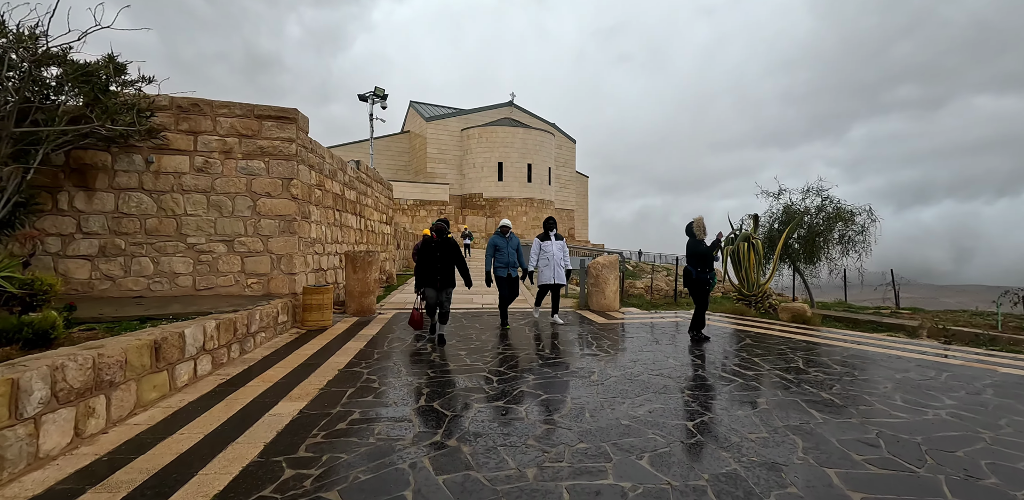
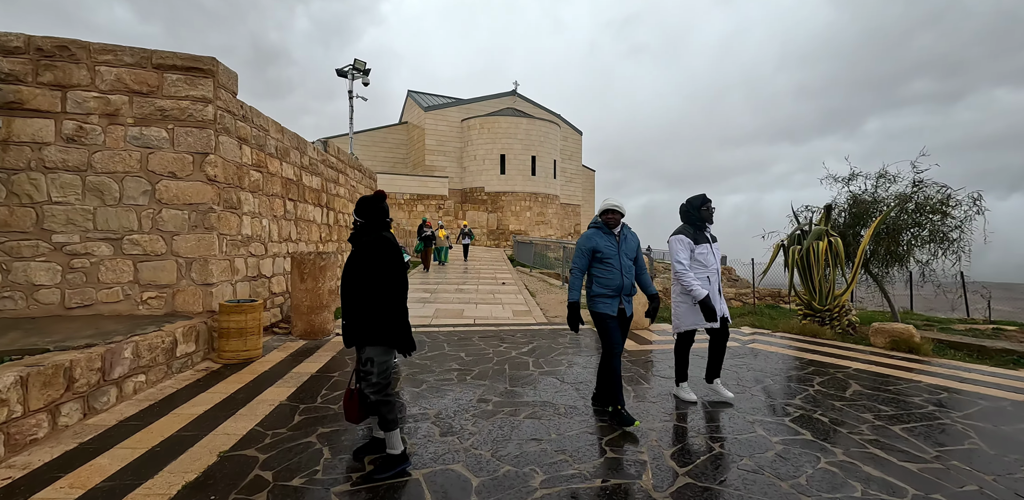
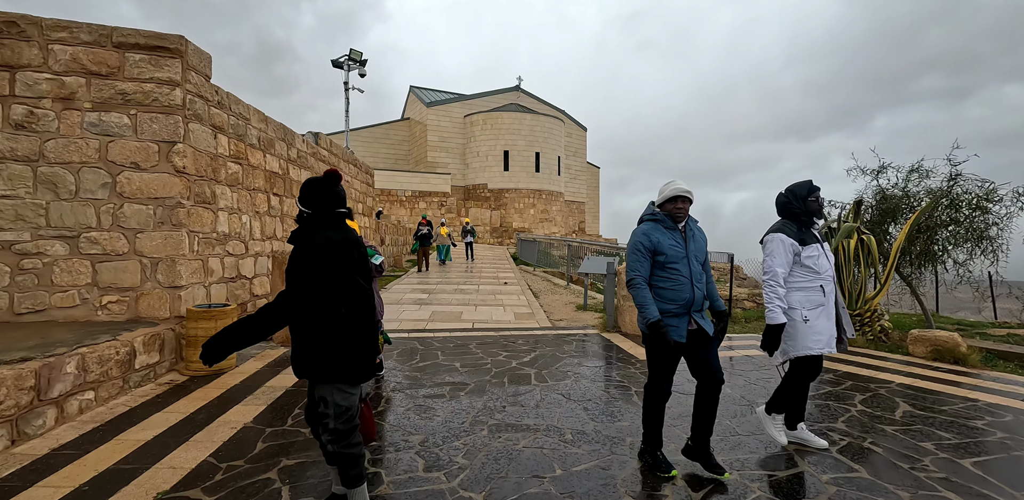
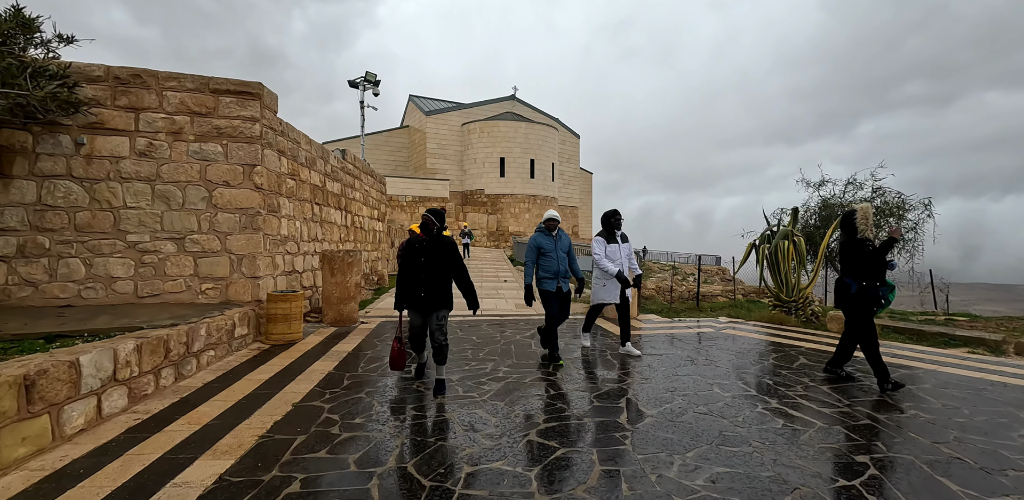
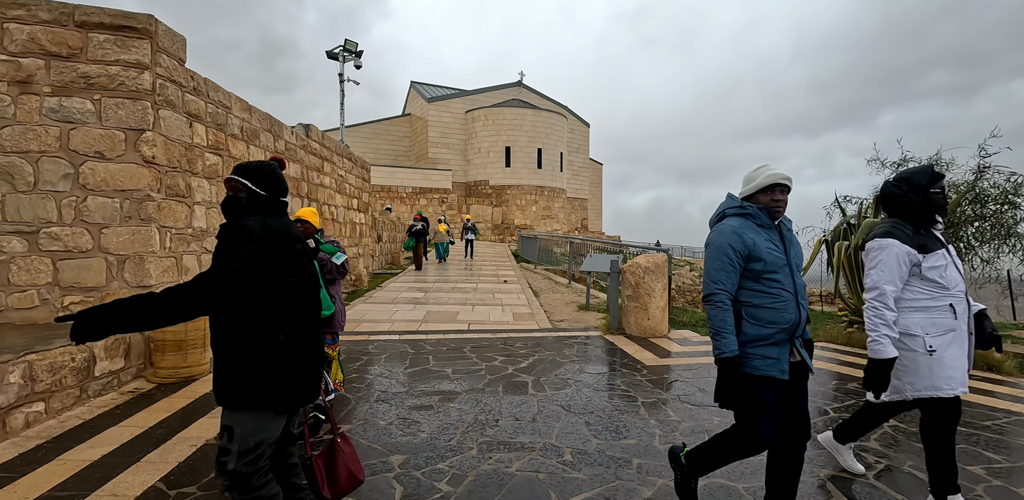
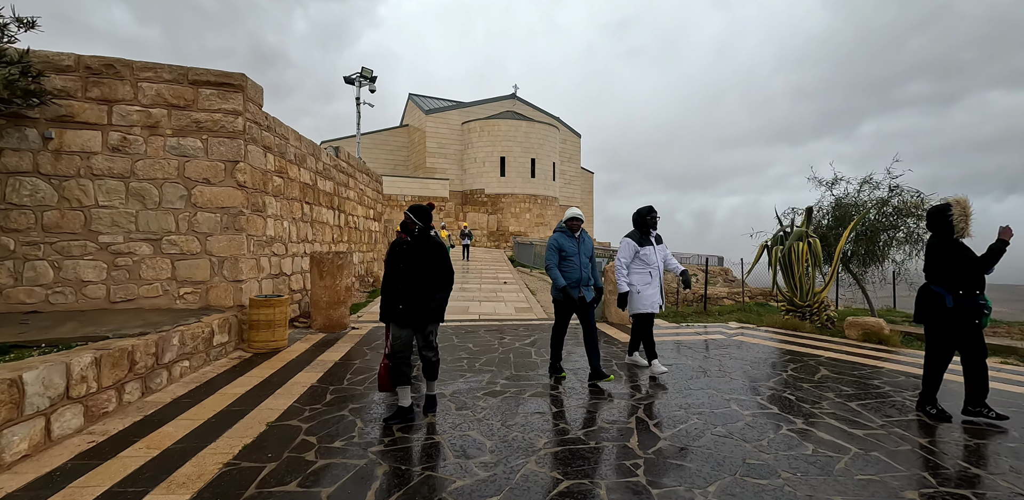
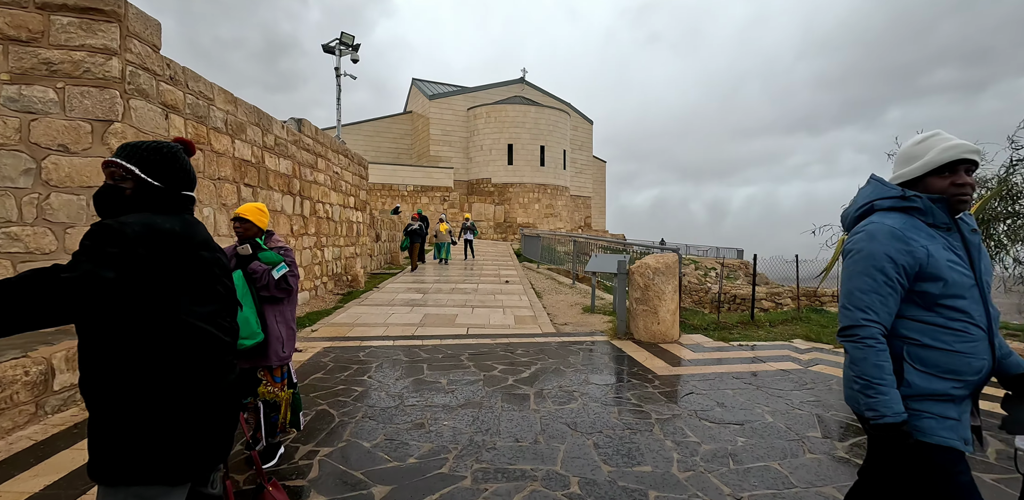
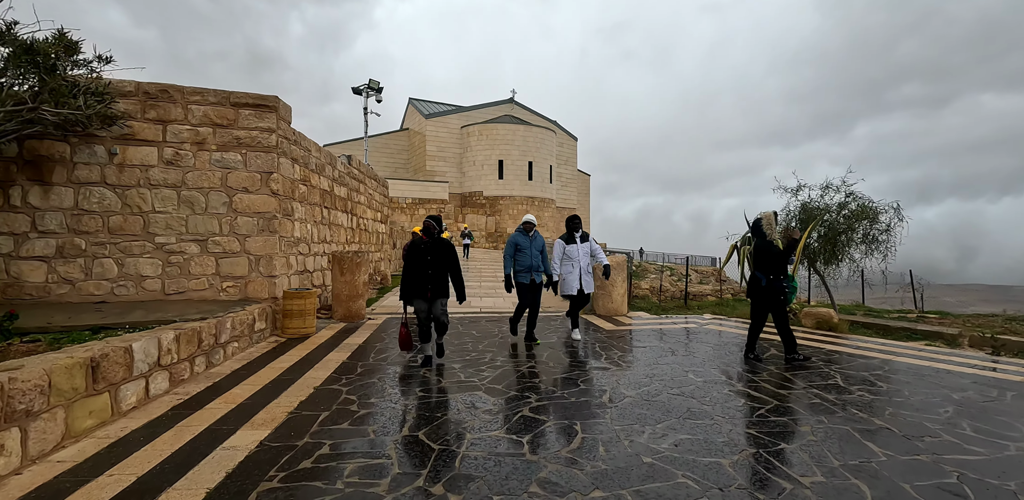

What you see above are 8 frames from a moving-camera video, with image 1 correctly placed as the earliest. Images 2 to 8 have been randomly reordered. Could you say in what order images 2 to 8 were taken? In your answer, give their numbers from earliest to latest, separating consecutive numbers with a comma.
8, 4, 6, 2, 3, 5, 7
